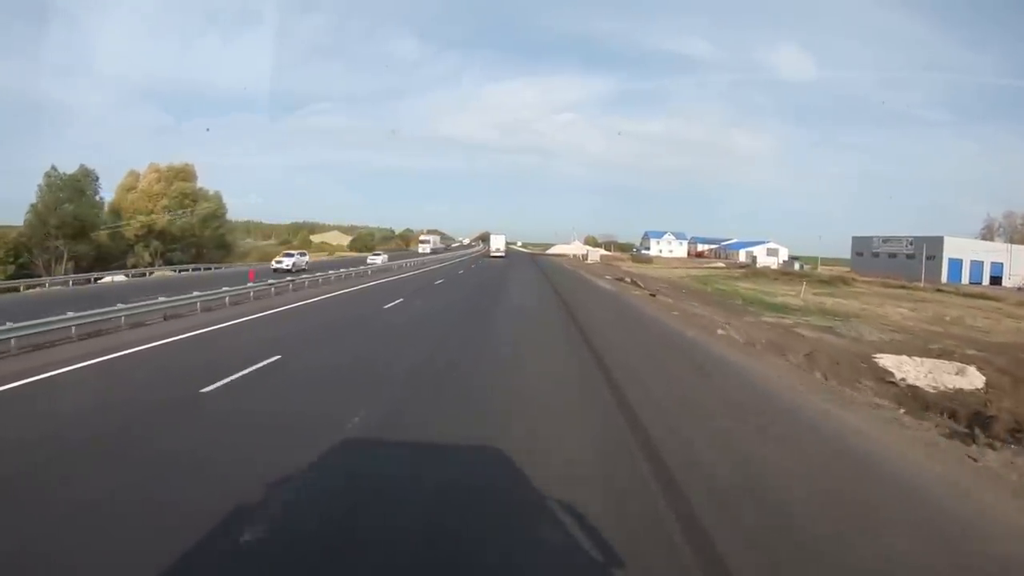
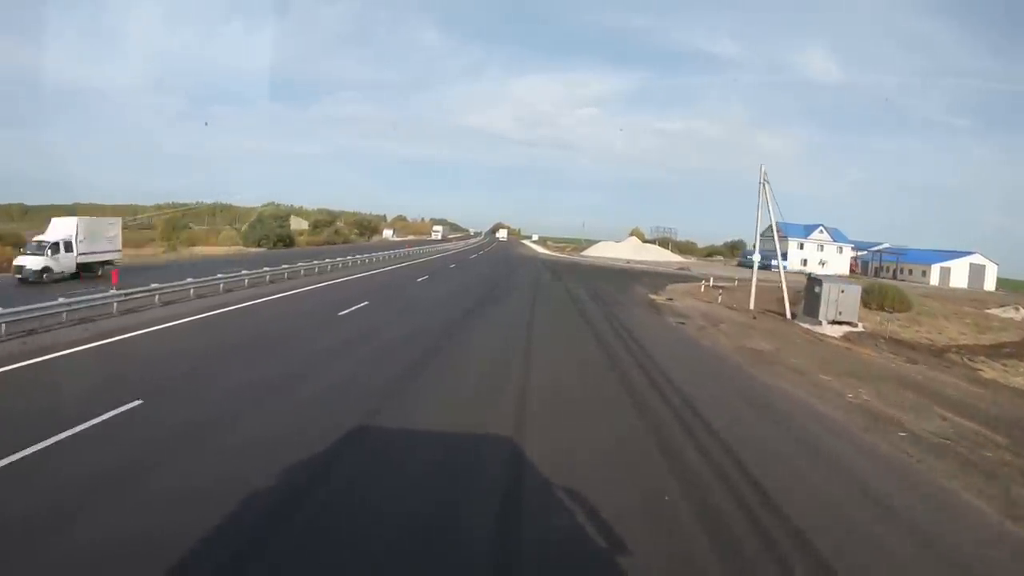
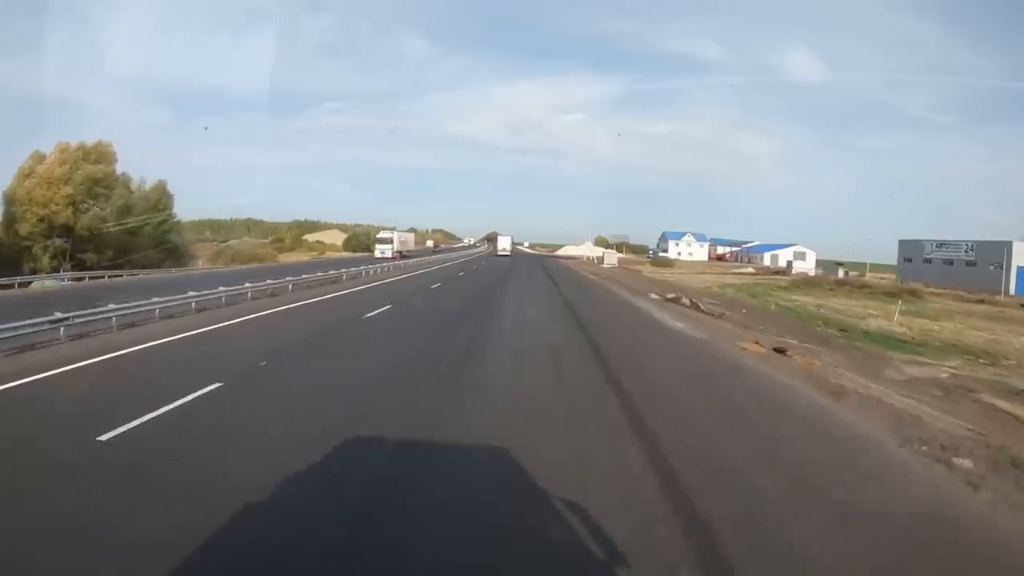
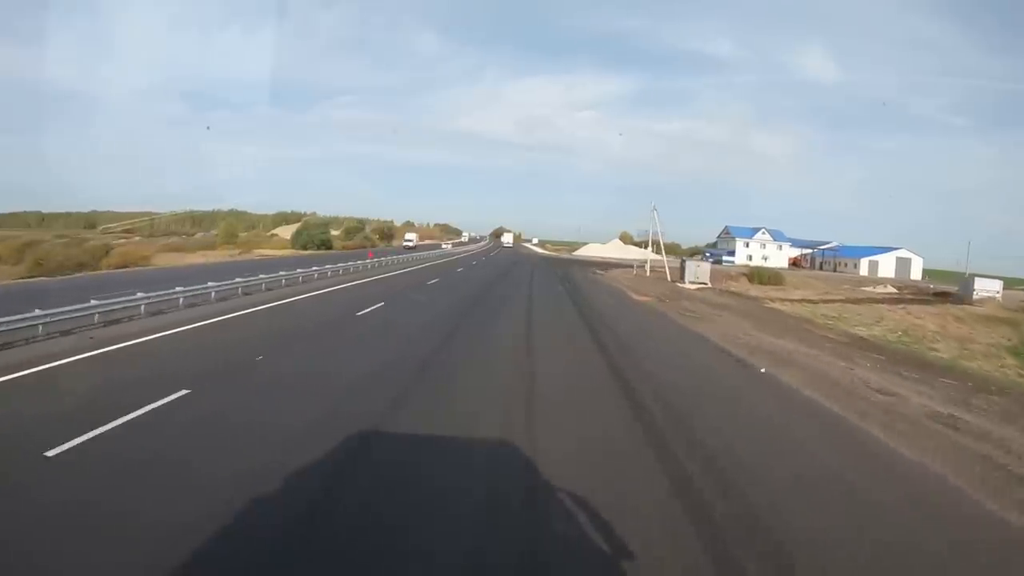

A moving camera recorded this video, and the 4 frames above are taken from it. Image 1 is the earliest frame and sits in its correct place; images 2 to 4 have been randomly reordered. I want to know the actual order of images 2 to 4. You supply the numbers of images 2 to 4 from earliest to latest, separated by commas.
3, 4, 2
